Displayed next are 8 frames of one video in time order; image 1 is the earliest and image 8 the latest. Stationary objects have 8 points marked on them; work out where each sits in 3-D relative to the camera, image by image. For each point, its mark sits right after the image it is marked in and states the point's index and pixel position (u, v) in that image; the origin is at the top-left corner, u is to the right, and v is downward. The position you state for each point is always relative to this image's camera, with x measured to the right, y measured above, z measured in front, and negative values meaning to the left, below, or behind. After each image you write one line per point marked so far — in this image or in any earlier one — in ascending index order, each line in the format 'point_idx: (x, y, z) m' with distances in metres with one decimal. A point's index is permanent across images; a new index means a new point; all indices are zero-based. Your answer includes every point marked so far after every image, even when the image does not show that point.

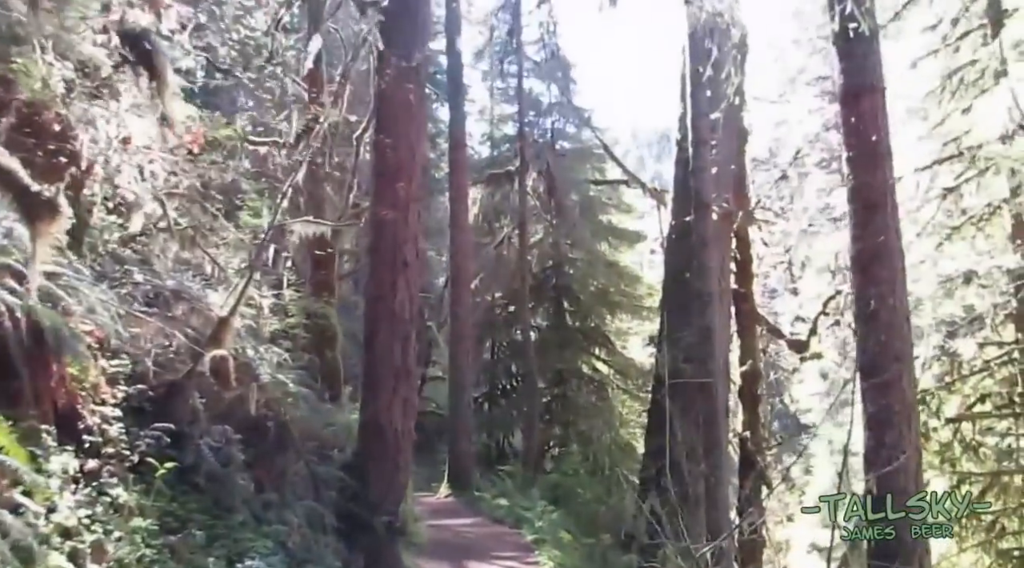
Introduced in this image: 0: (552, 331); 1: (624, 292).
0: (+0.7, -0.8, +18.0) m
1: (+2.0, -0.1, +18.1) m
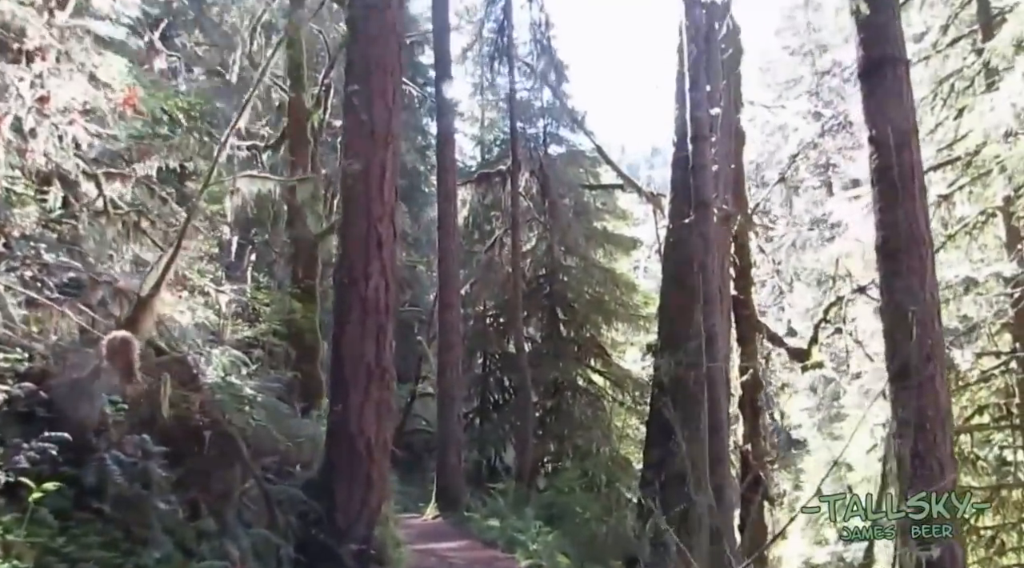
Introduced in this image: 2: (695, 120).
0: (+0.6, -1.0, +17.3) m
1: (+1.8, -0.3, +17.4) m
2: (+1.9, +1.7, +10.8) m
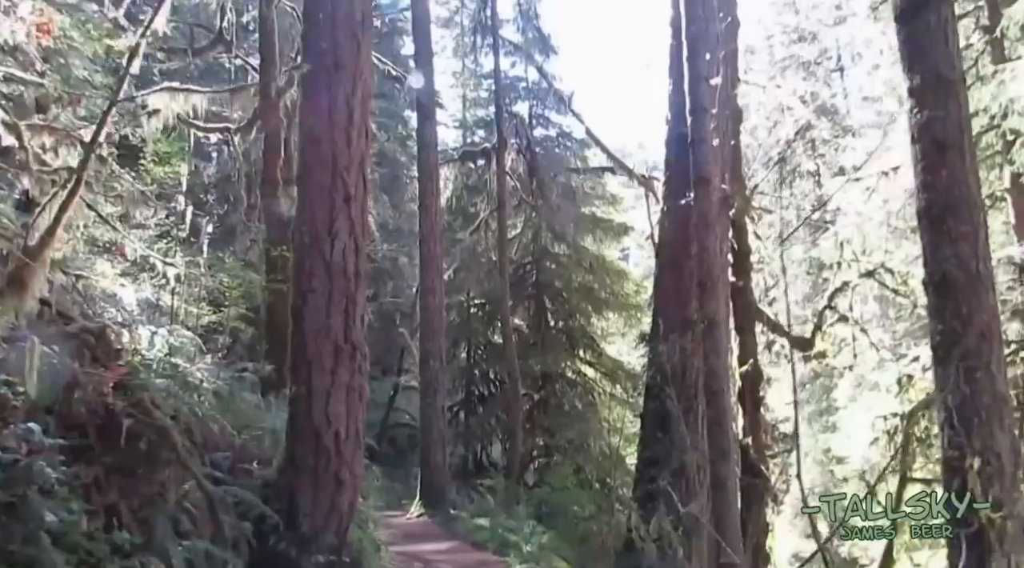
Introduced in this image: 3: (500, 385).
0: (+0.3, -0.8, +16.6) m
1: (+1.6, -0.1, +16.7) m
2: (+1.8, +1.9, +10.2) m
3: (-0.2, -1.6, +16.6) m
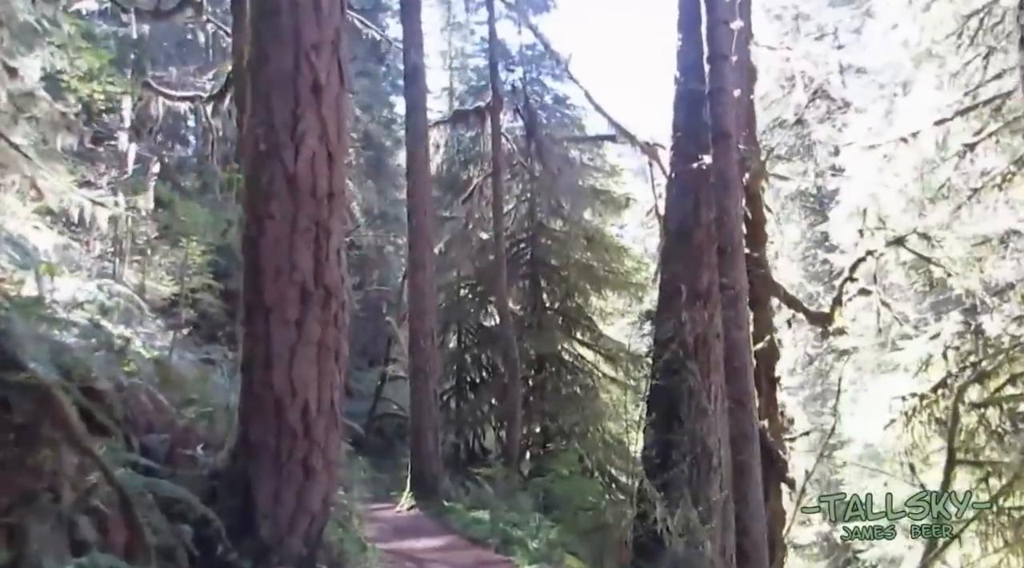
0: (+0.2, -0.4, +15.6) m
1: (+1.5, +0.3, +15.8) m
2: (+1.8, +2.2, +9.2) m
3: (-0.3, -1.3, +15.6) m
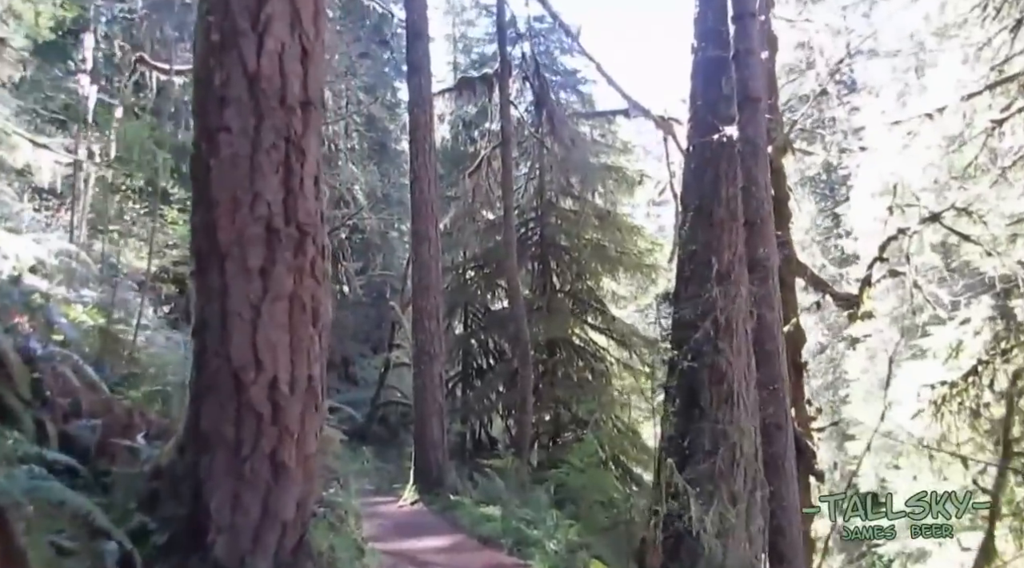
0: (+0.4, -0.2, +14.9) m
1: (+1.6, +0.5, +15.1) m
2: (+1.9, +2.4, +8.5) m
3: (-0.2, -1.0, +14.9) m
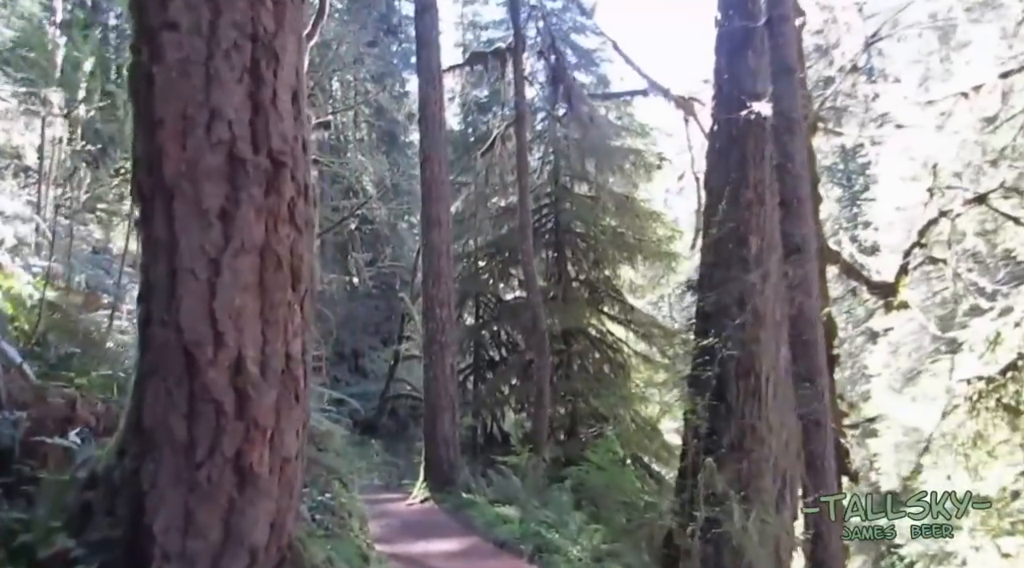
0: (+0.6, 0.0, +14.4) m
1: (+1.8, +0.7, +14.5) m
2: (+2.0, +2.5, +7.9) m
3: (0.0, -0.9, +14.4) m
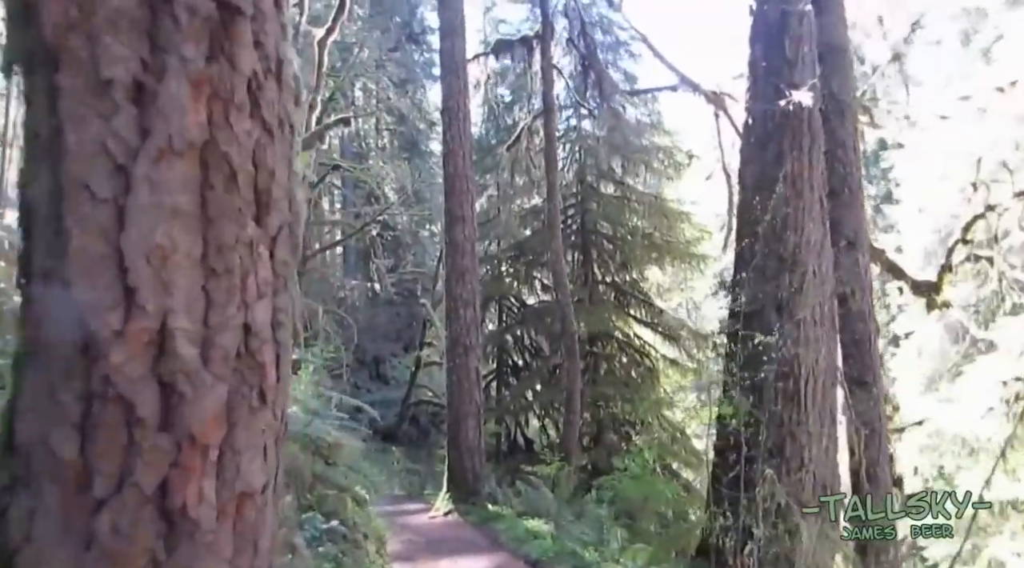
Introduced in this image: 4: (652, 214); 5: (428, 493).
0: (+0.9, 0.0, +13.9) m
1: (+2.1, +0.7, +14.0) m
2: (+2.2, +2.5, +7.4) m
3: (+0.4, -0.9, +13.9) m
4: (+1.9, +1.0, +14.0) m
5: (-1.1, -2.6, +12.9) m
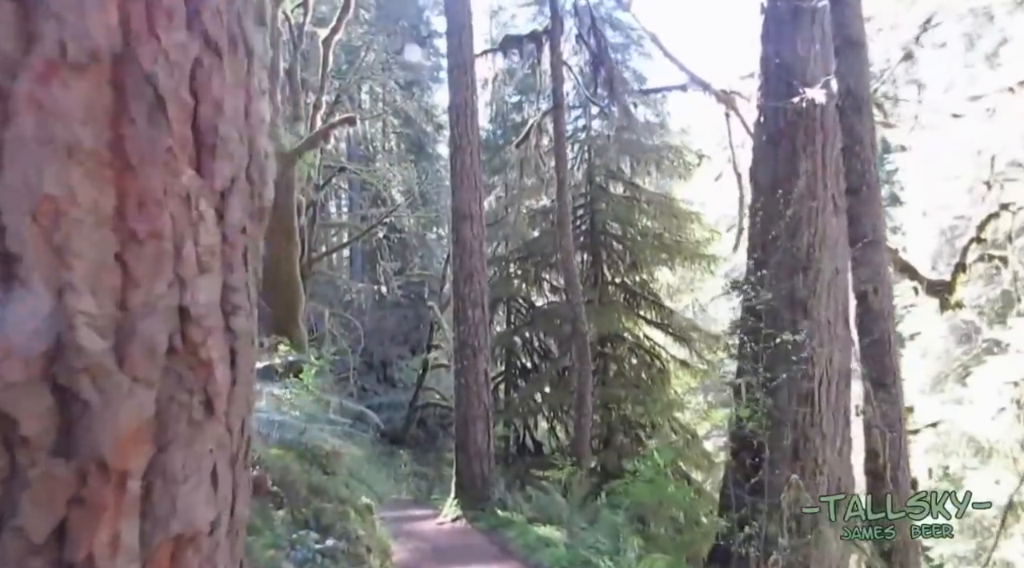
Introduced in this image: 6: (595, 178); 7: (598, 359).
0: (+1.0, 0.0, +13.7) m
1: (+2.3, +0.7, +13.8) m
2: (+2.2, +2.5, +7.2) m
3: (+0.5, -0.9, +13.8) m
4: (+2.0, +1.0, +13.9) m
5: (-0.9, -2.6, +12.7) m
6: (+1.1, +1.5, +13.9) m
7: (+1.1, -1.0, +13.4) m
